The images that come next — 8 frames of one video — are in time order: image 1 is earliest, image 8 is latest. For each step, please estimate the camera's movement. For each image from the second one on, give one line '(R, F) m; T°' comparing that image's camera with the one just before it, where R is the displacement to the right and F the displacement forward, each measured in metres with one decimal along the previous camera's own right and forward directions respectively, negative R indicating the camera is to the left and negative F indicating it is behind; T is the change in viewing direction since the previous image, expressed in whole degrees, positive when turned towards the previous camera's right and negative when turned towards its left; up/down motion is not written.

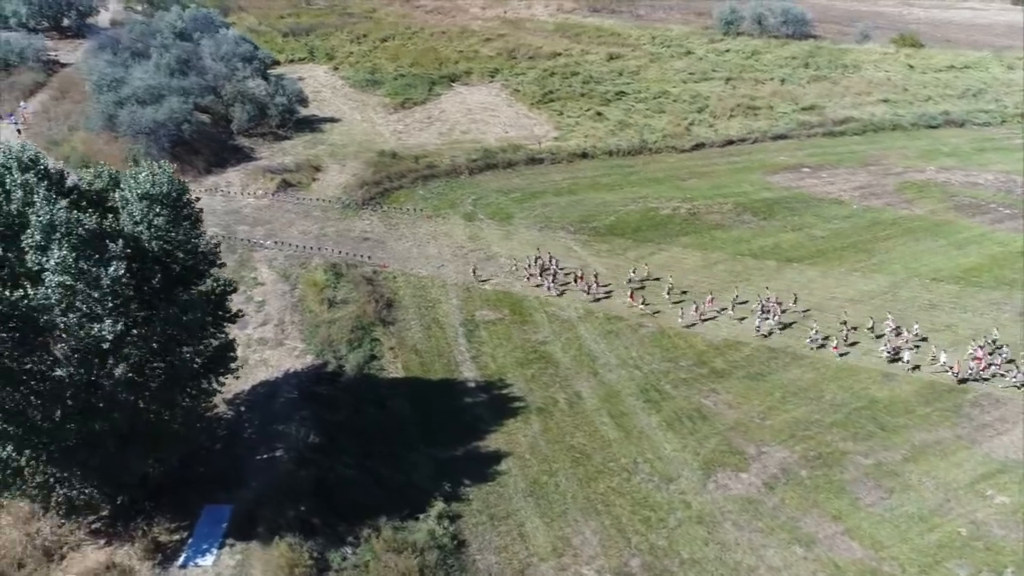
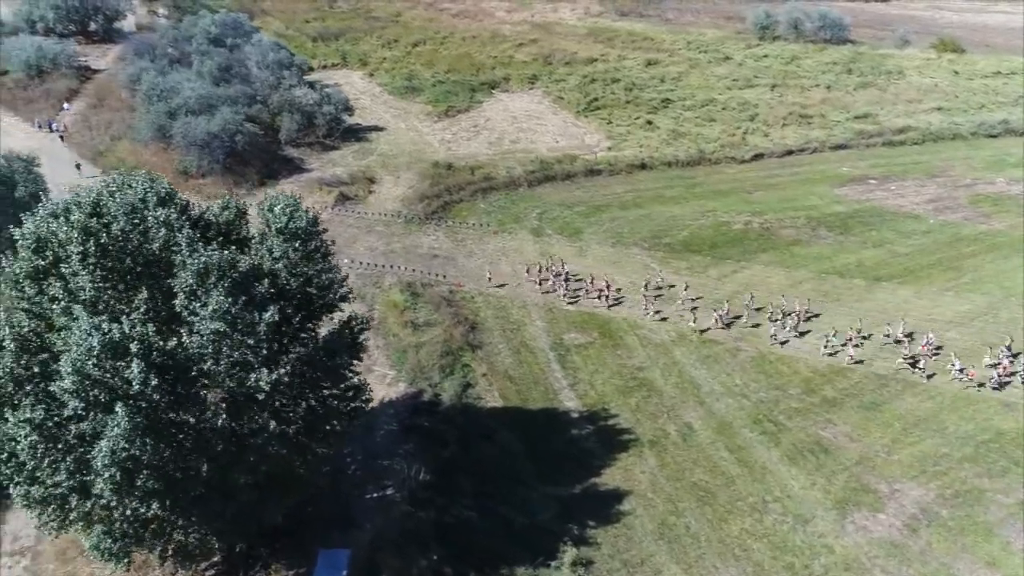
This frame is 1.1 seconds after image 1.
(-3.5, +1.2) m; 0°
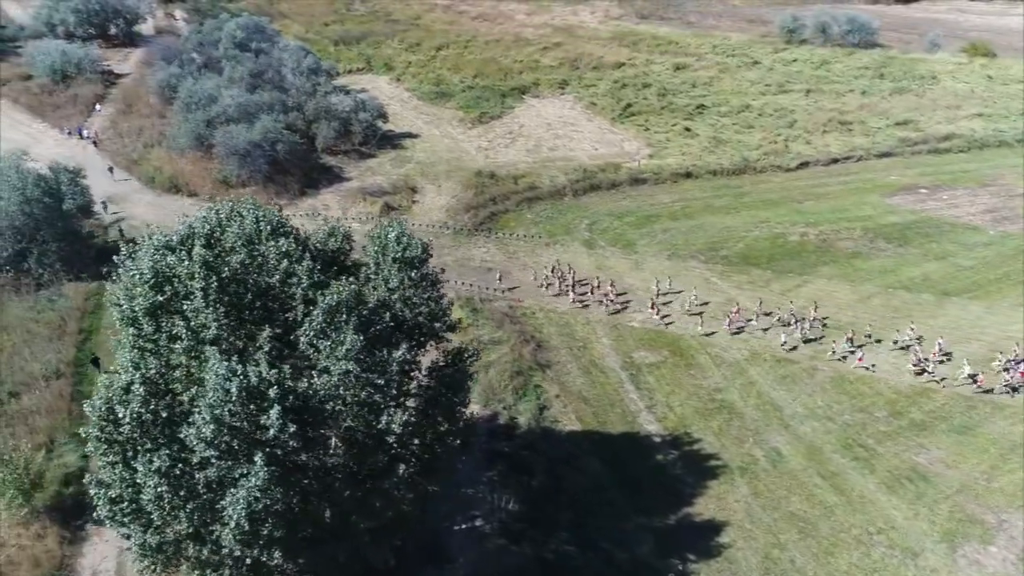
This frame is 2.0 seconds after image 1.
(-2.6, +0.9) m; 0°
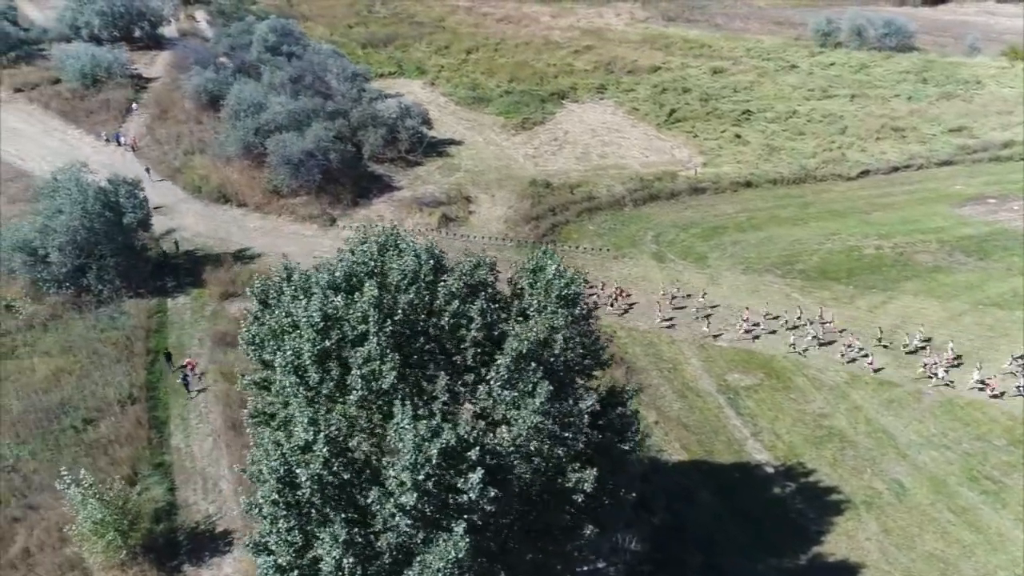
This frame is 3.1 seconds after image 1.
(-3.2, +1.3) m; 0°
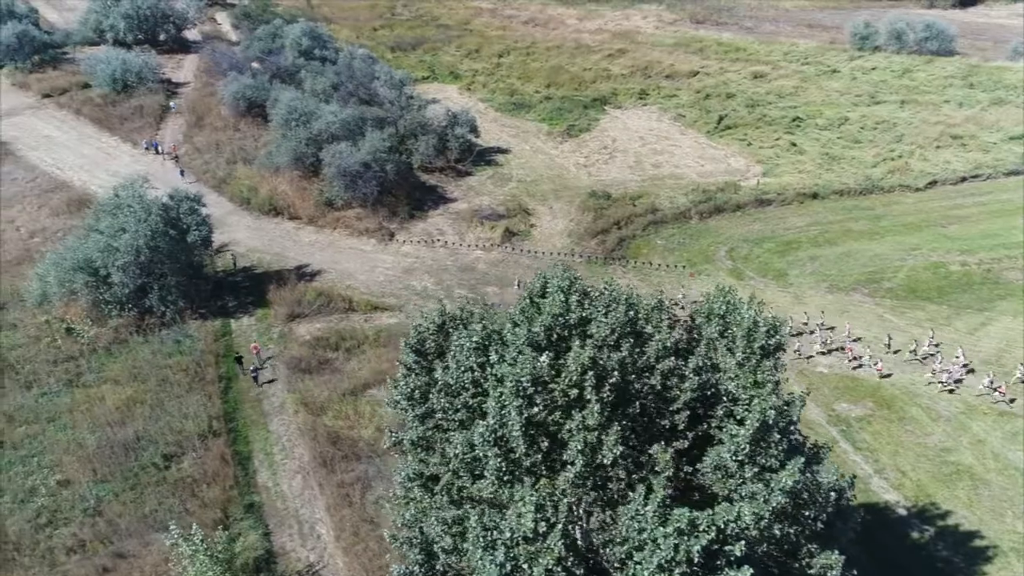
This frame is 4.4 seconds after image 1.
(-3.3, +1.7) m; 0°
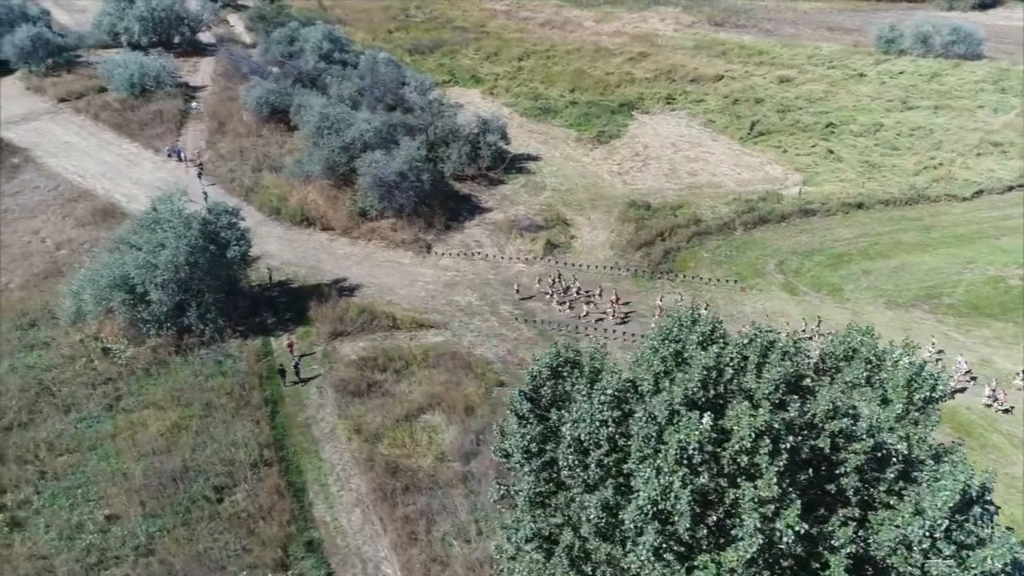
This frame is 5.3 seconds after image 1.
(-2.0, +1.3) m; 0°
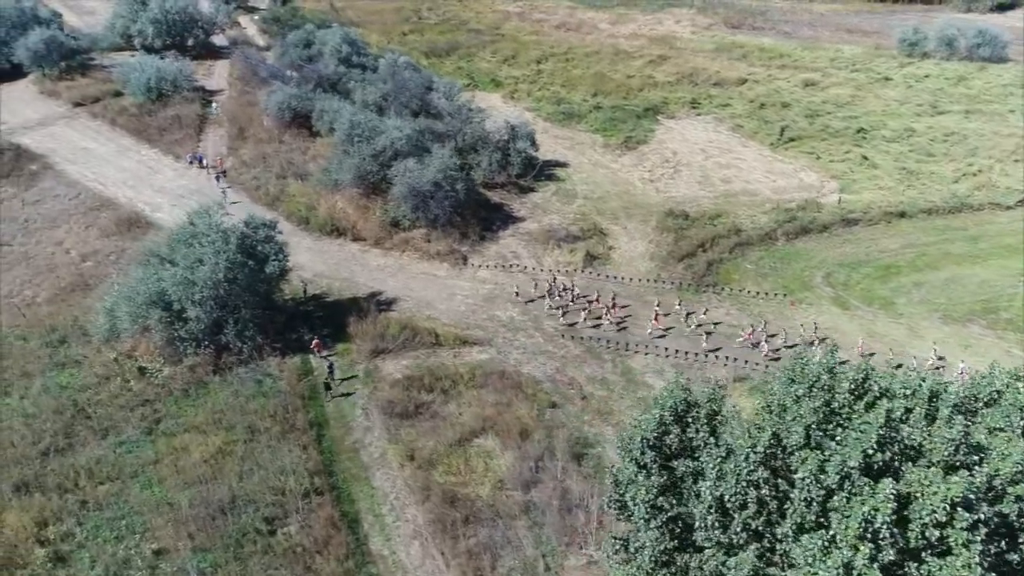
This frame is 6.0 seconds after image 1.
(-1.8, +1.2) m; 0°
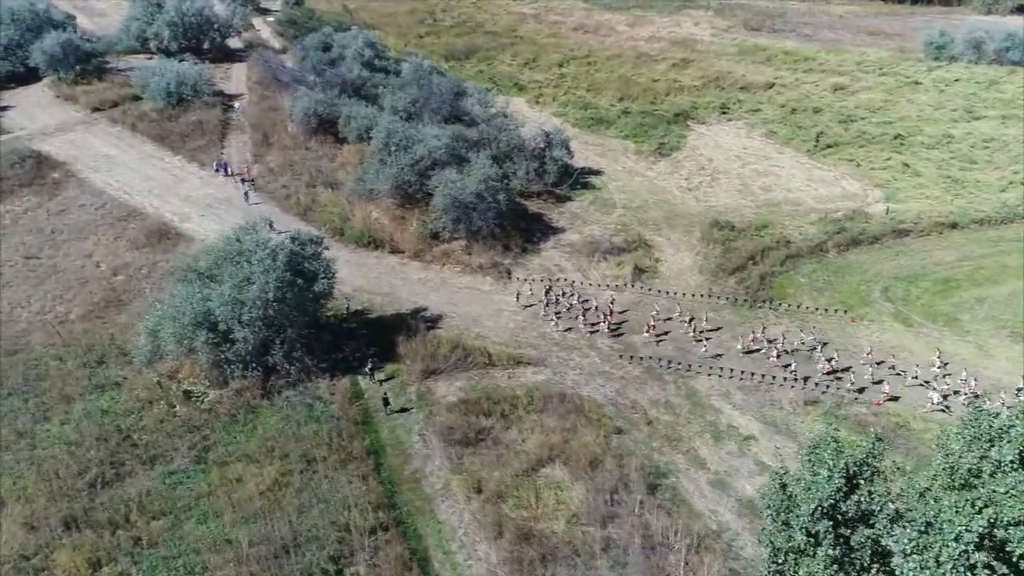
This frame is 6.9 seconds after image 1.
(-2.1, +1.3) m; 0°
